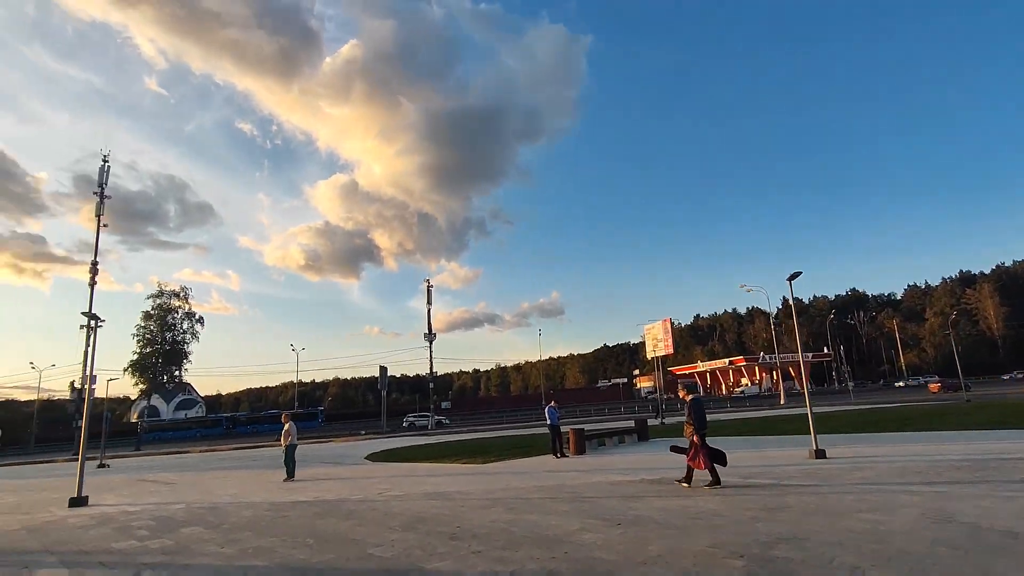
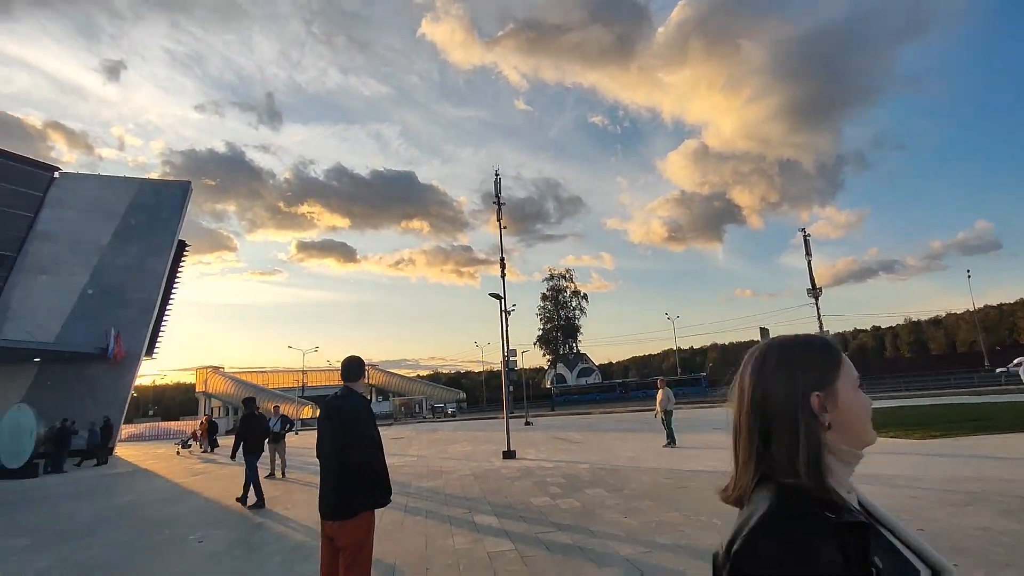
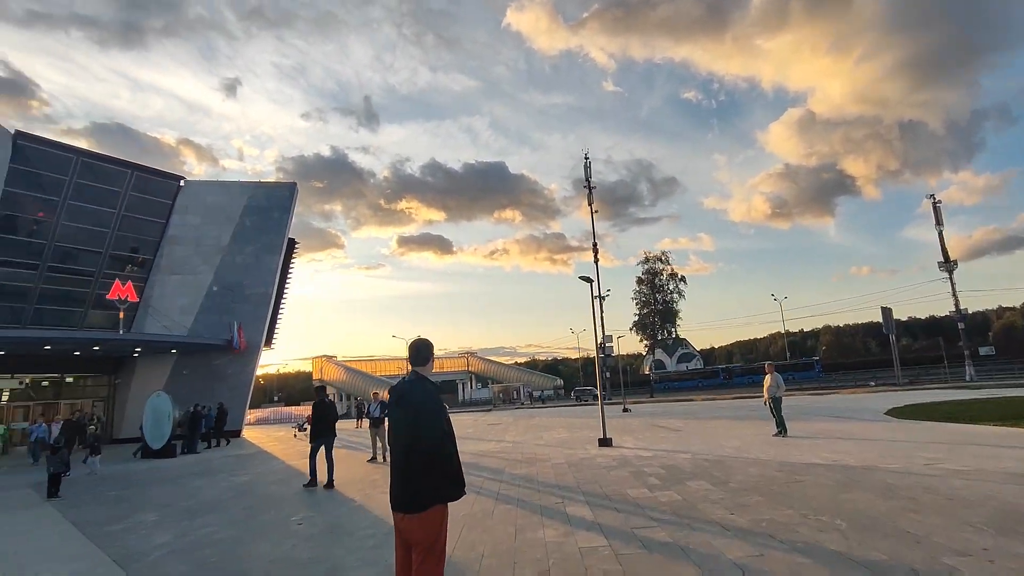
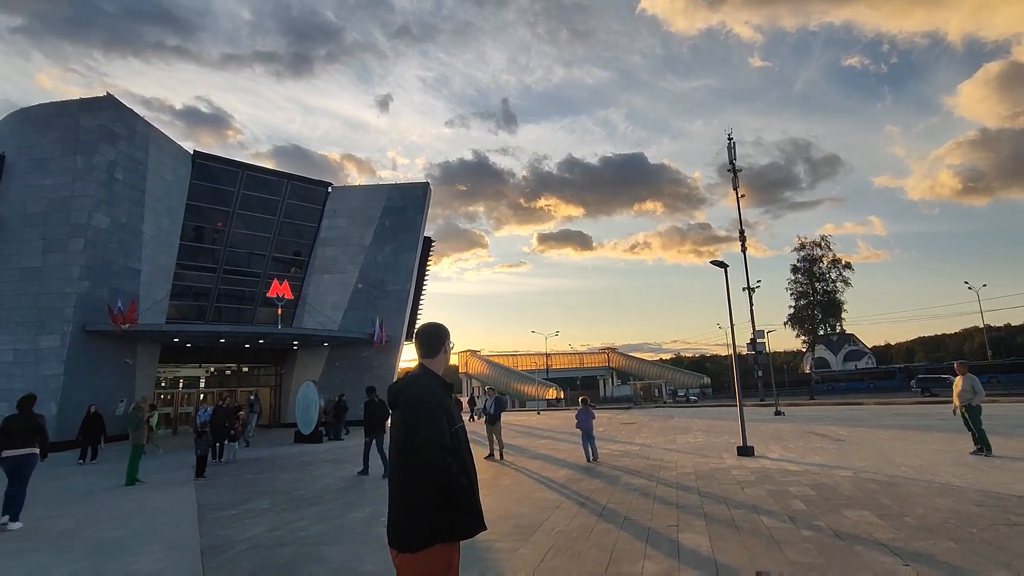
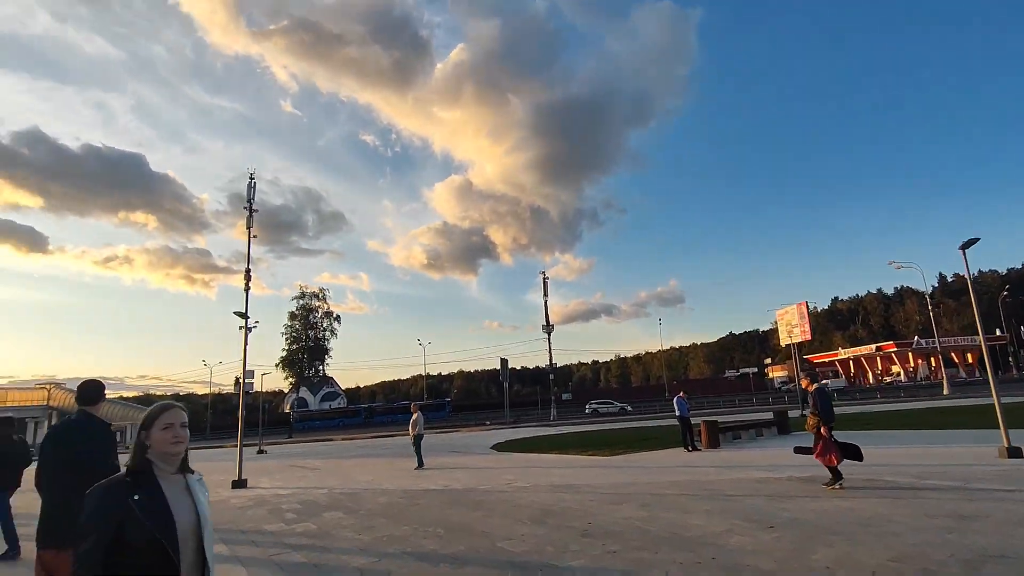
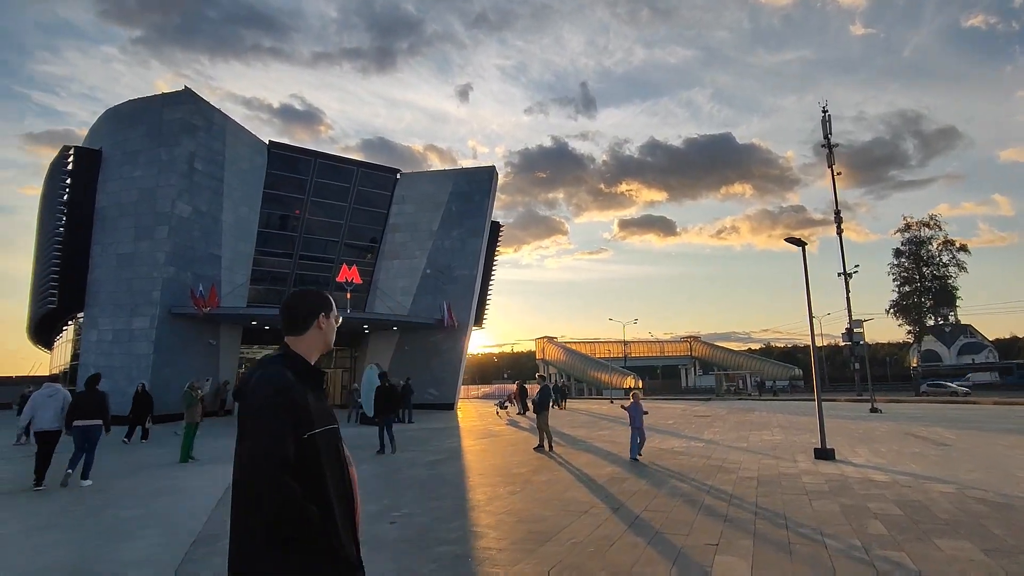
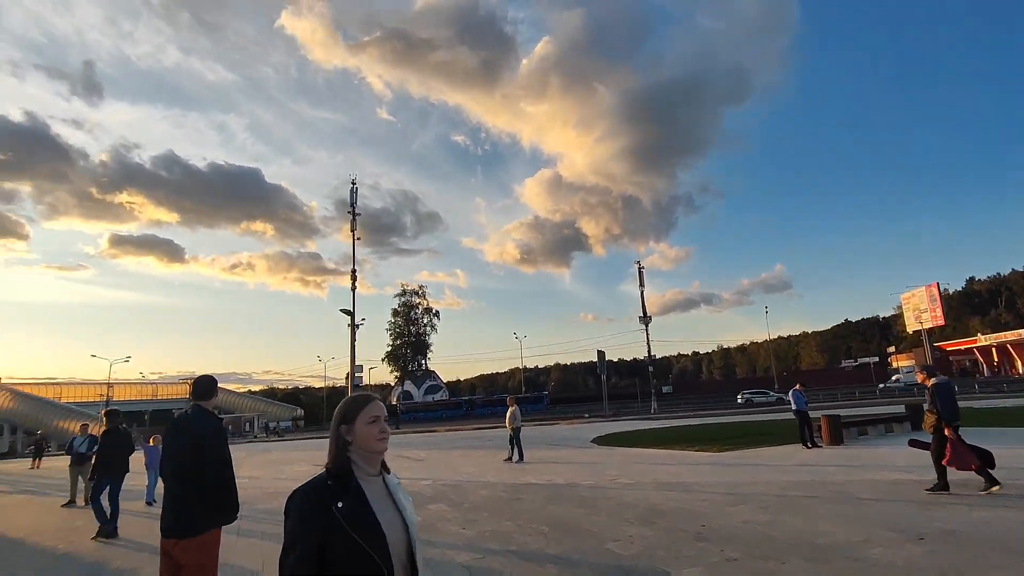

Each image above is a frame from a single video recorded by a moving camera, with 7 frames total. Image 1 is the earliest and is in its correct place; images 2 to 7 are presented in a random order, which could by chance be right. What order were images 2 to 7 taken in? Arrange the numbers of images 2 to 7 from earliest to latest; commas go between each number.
5, 7, 2, 3, 4, 6
